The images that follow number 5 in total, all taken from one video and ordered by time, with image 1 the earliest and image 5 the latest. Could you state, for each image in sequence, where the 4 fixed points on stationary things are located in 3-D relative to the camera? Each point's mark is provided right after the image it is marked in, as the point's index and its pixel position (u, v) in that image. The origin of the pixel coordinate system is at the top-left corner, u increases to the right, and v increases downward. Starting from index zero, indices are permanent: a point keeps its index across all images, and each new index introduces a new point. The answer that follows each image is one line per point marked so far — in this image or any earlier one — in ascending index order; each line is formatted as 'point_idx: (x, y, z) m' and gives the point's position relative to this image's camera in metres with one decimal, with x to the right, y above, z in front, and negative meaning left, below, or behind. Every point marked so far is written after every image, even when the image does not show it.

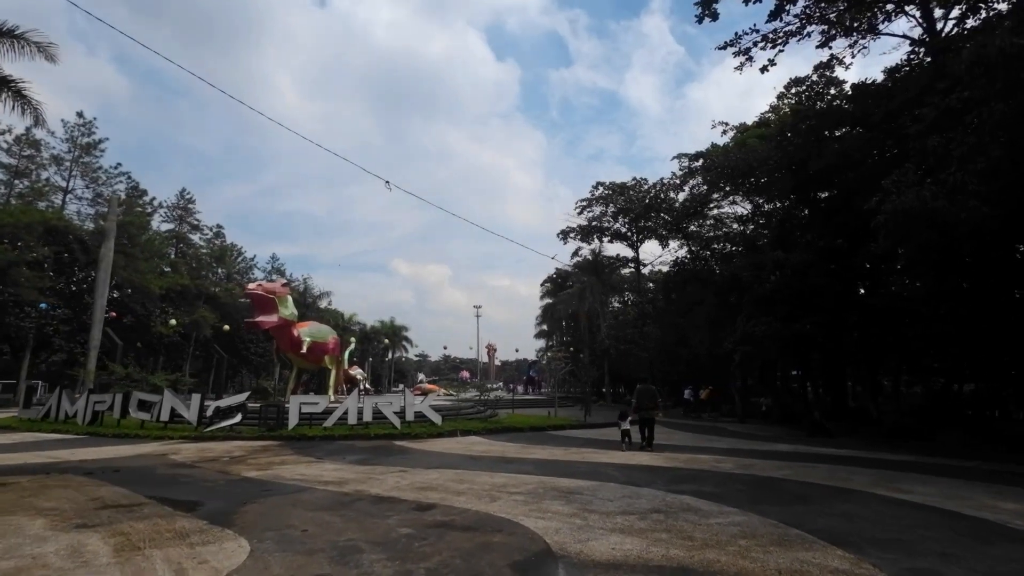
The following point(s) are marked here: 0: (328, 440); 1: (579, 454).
0: (-4.4, -3.7, +13.4) m
1: (+1.3, -3.2, +10.8) m
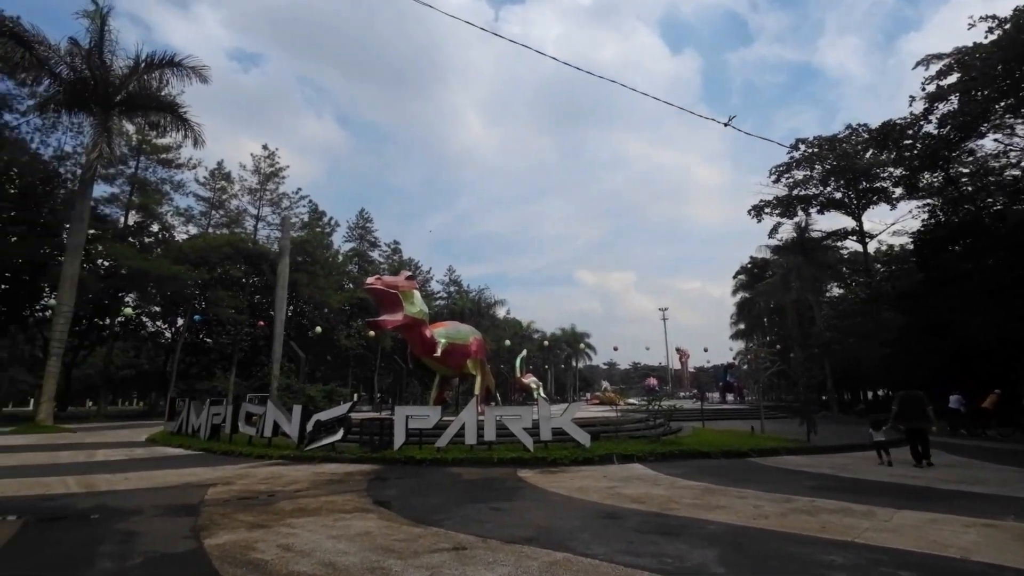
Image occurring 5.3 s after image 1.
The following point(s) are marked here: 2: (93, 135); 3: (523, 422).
0: (-1.4, -3.2, +10.1) m
1: (+3.1, -2.4, +5.8) m
2: (-13.6, +4.9, +18.2) m
3: (+0.2, -2.6, +10.9) m
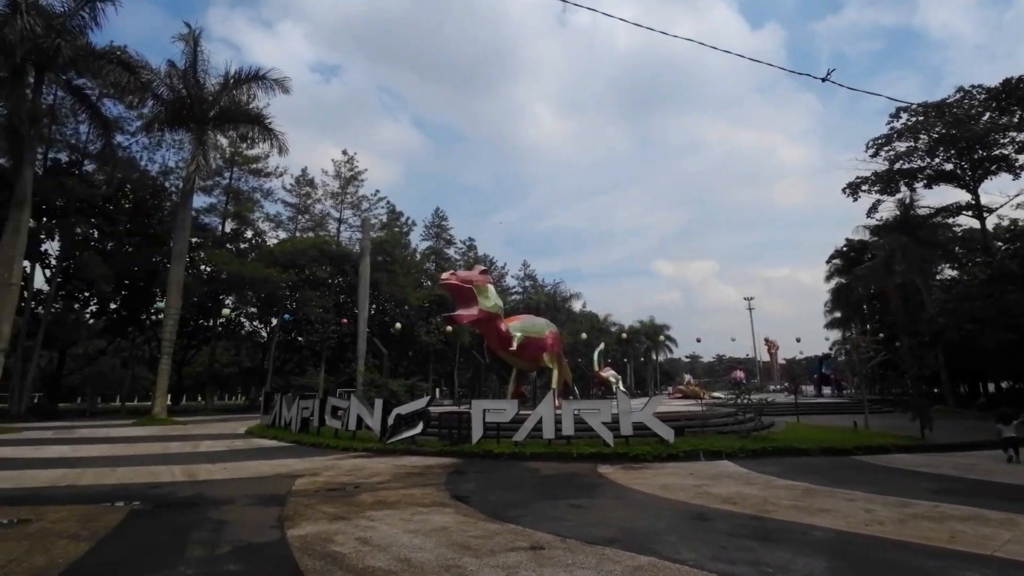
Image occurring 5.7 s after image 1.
0: (0.0, -3.1, +10.0) m
1: (+3.9, -2.1, +5.1) m
2: (-11.3, +4.8, +19.6) m
3: (+1.7, -2.4, +10.5) m
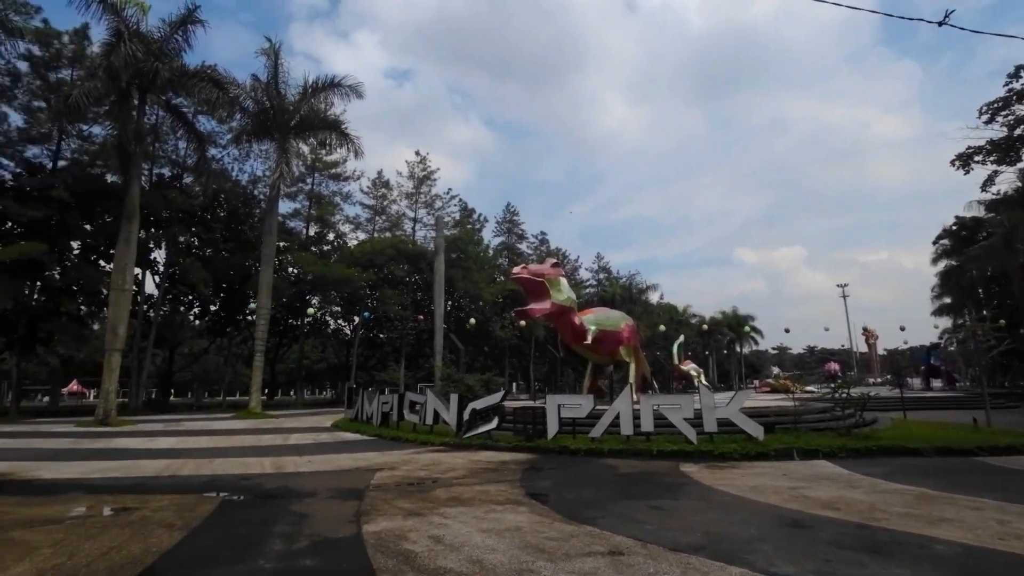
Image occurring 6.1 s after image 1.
0: (+1.4, -2.9, +9.7) m
1: (+4.5, -1.9, +4.3) m
2: (-8.8, +4.8, +20.7) m
3: (+3.1, -2.2, +10.0) m
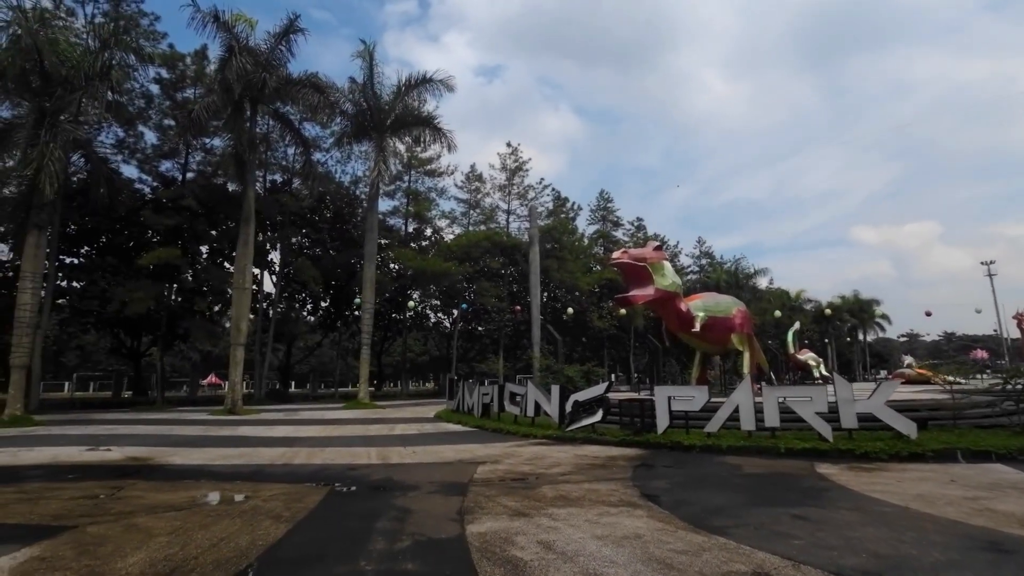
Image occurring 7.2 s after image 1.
0: (+3.1, -2.6, +8.8) m
1: (+5.2, -1.6, +3.0) m
2: (-5.3, +5.0, +21.3) m
3: (+4.8, -1.9, +8.9) m
